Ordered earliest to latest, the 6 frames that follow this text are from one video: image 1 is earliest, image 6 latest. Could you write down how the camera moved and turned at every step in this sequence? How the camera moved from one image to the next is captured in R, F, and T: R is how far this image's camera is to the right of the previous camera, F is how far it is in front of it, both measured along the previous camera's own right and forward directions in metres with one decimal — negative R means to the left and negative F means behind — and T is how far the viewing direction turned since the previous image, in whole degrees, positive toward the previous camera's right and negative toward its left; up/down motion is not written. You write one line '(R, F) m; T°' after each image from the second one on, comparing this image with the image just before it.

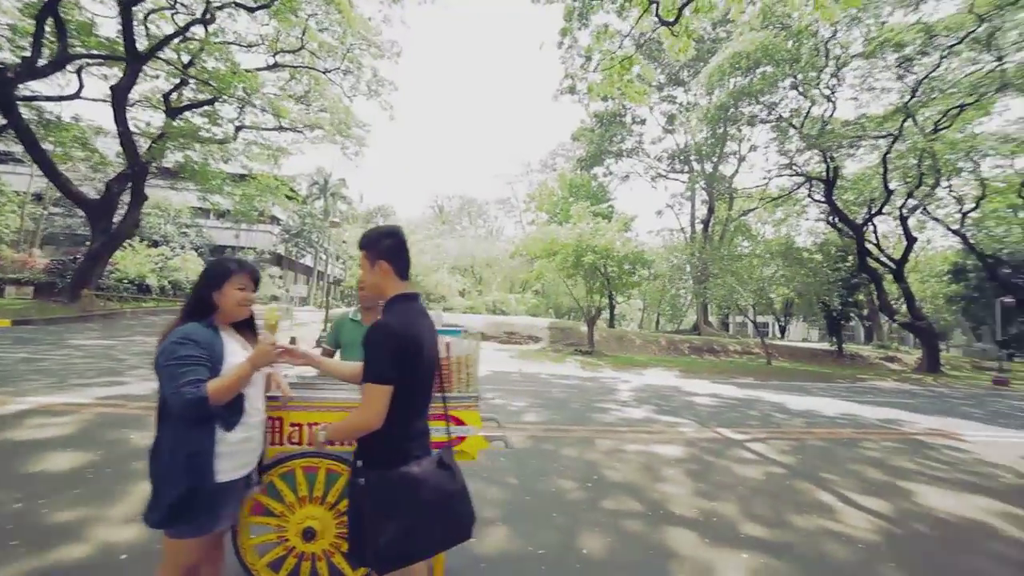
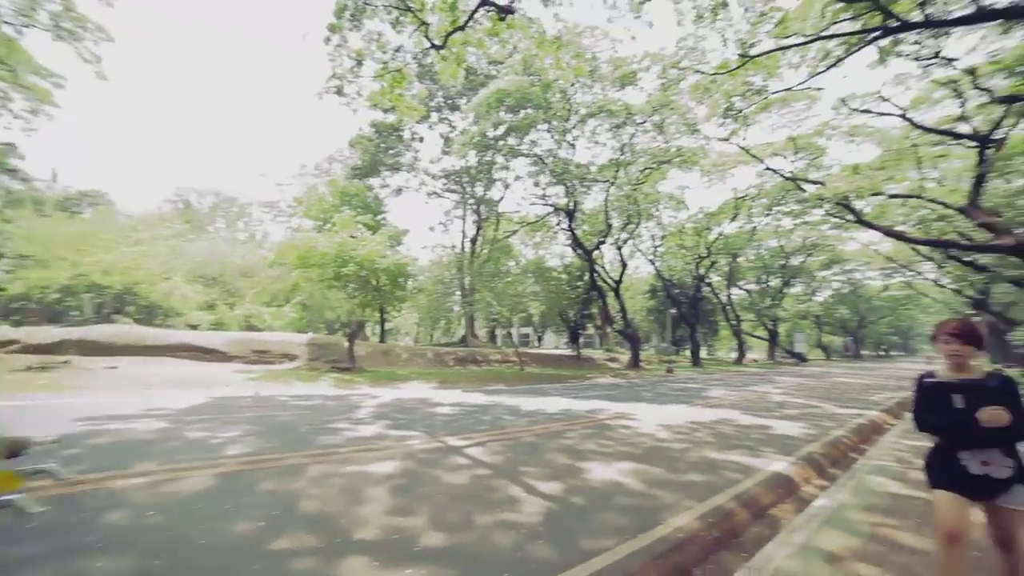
(+0.8, +0.1) m; +26°
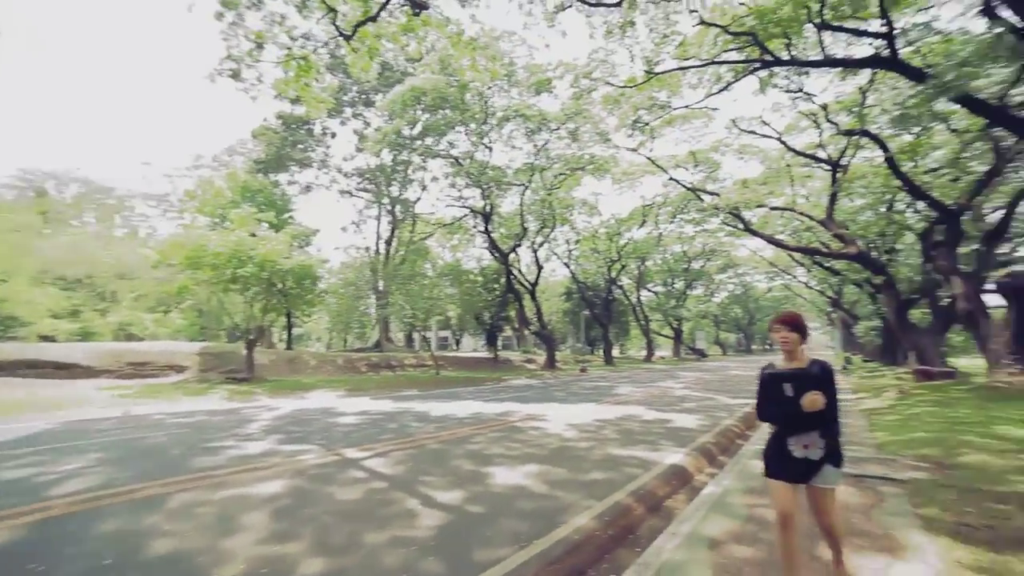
(+0.2, +0.2) m; +10°
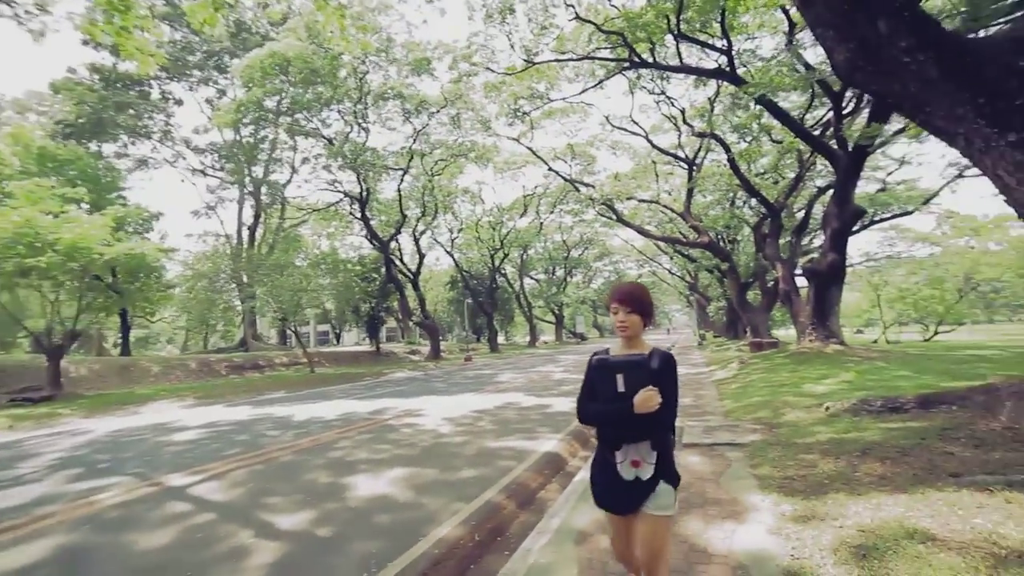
(+0.3, +0.4) m; +14°
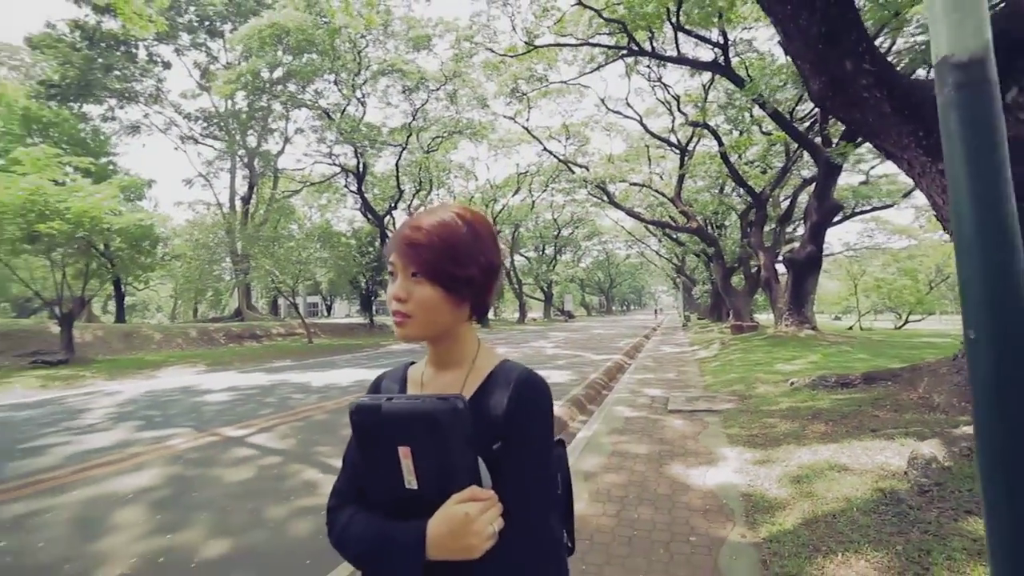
(-0.4, -0.8) m; +2°
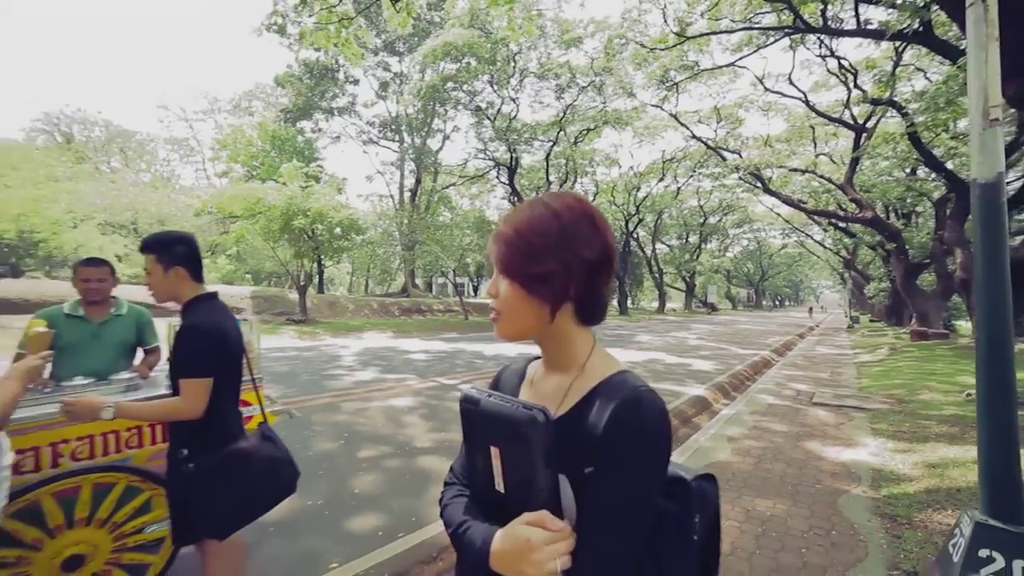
(-0.3, -1.4) m; -16°
